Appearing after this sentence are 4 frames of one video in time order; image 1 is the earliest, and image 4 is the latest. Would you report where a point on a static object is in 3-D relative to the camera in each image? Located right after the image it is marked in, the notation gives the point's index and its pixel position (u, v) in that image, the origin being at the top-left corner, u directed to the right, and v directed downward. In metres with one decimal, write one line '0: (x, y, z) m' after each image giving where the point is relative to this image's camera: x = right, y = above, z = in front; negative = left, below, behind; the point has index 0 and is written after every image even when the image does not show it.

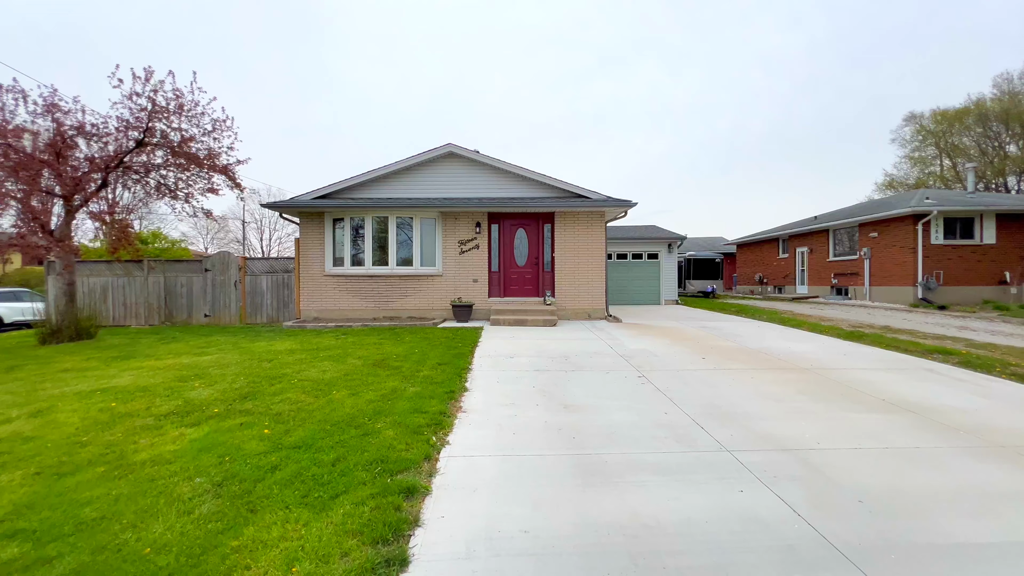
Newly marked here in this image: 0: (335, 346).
0: (-2.8, -0.9, +6.9) m
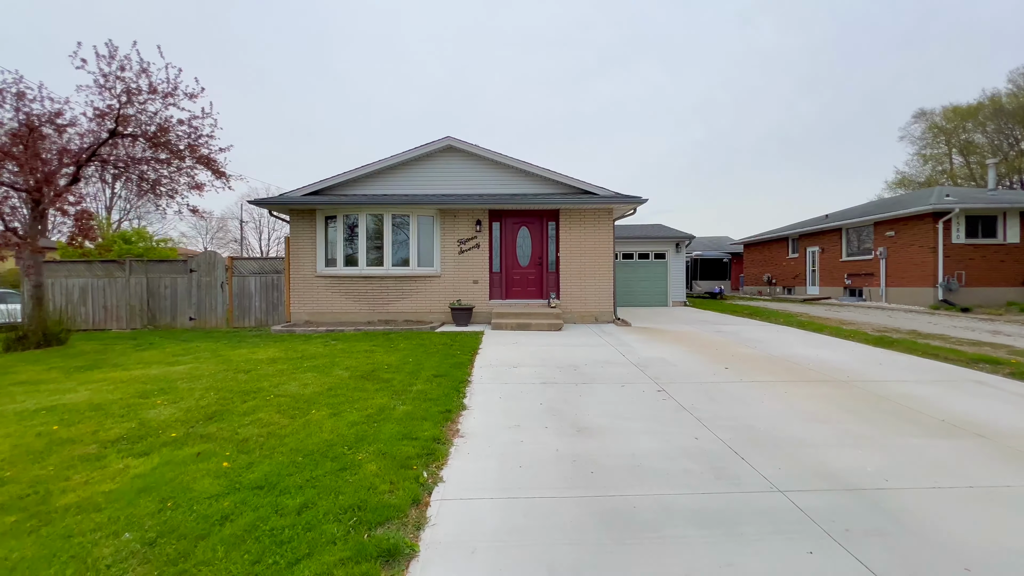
0: (-2.7, -0.9, +6.3) m
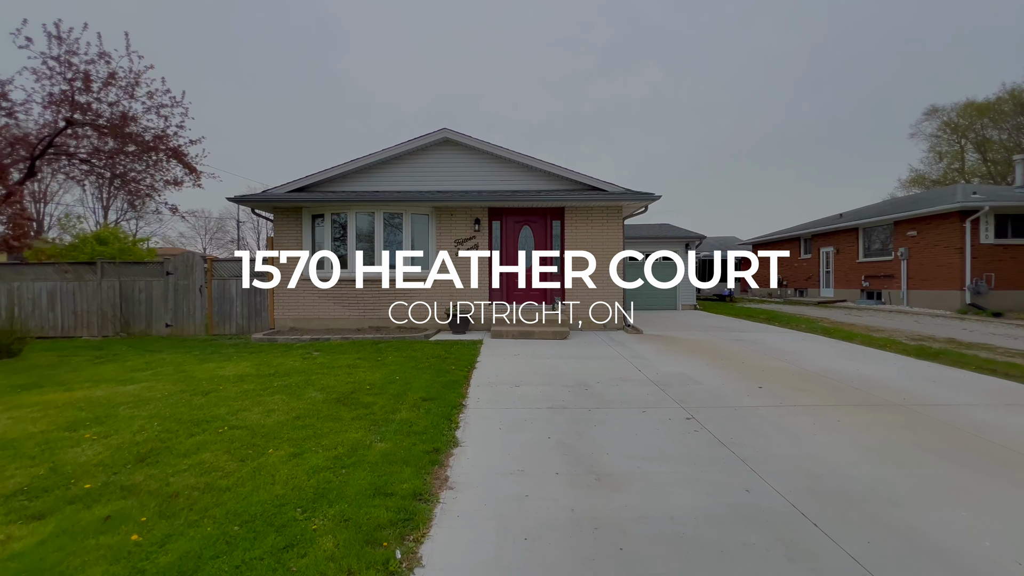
0: (-2.7, -1.0, +5.6) m
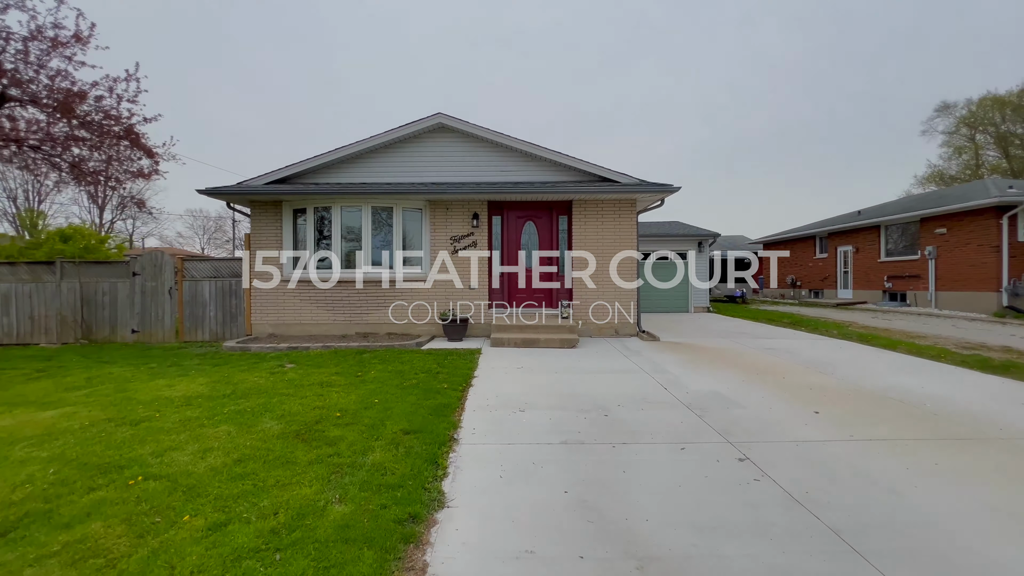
0: (-2.7, -1.1, +4.7) m
